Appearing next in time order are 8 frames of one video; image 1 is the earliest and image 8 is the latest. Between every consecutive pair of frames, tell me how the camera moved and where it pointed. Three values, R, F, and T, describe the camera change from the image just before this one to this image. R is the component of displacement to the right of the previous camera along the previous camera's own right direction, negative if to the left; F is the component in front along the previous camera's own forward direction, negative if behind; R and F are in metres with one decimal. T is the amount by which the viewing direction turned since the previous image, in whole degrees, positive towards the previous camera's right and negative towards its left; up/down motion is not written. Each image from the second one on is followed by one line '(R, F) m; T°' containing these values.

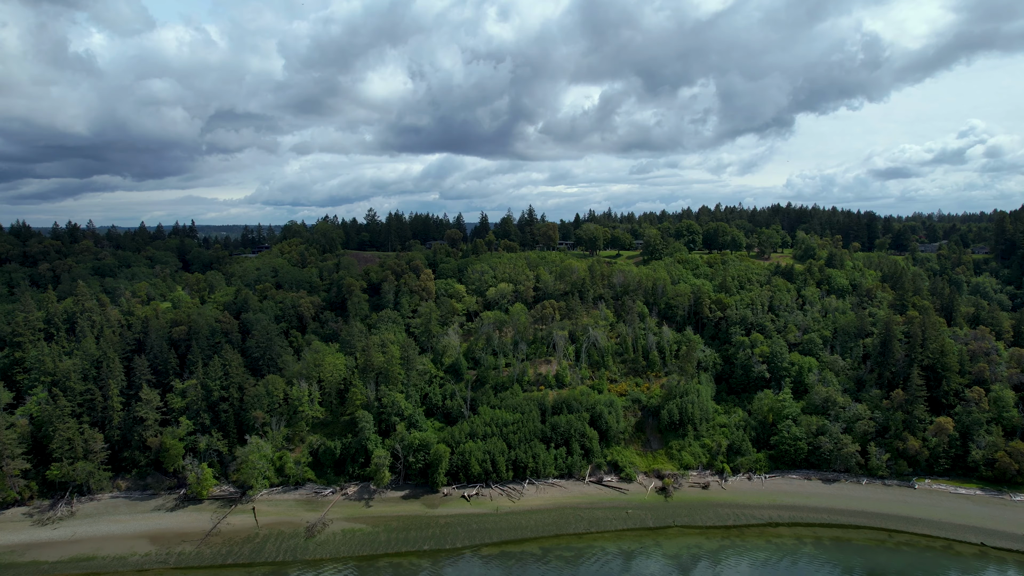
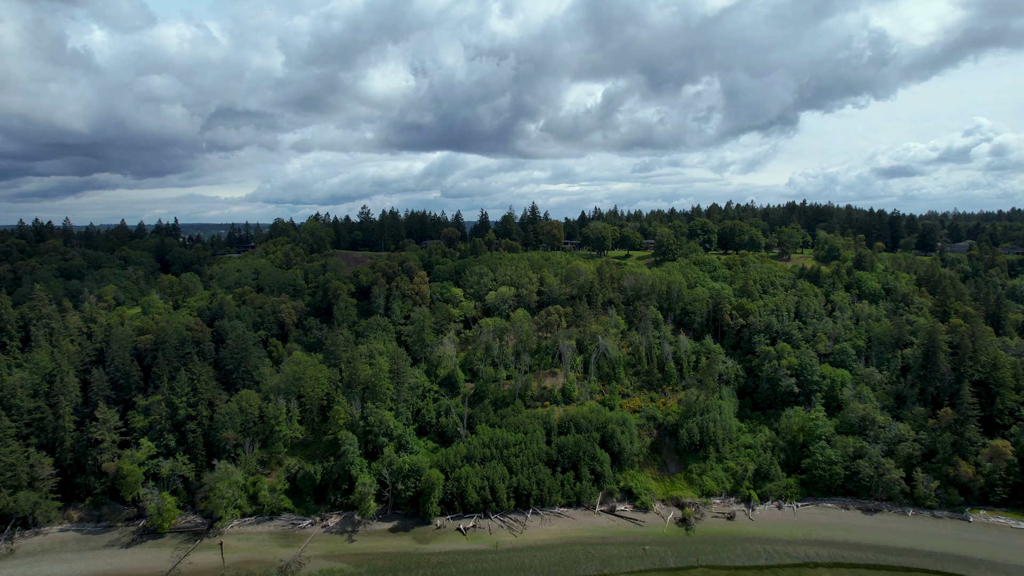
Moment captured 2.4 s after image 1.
(0.0, +6.7) m; 0°
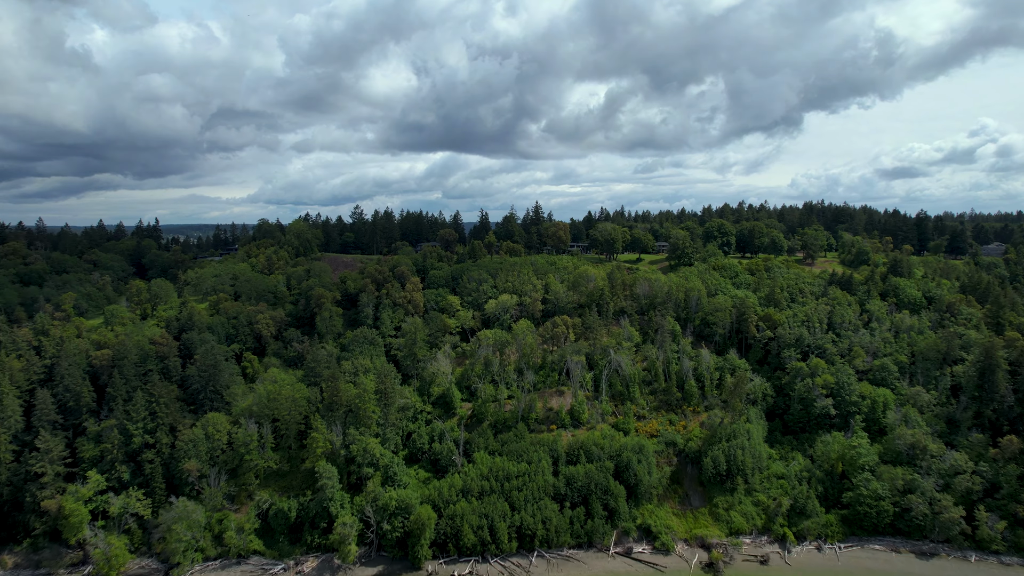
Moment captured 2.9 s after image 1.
(0.0, +6.9) m; 0°
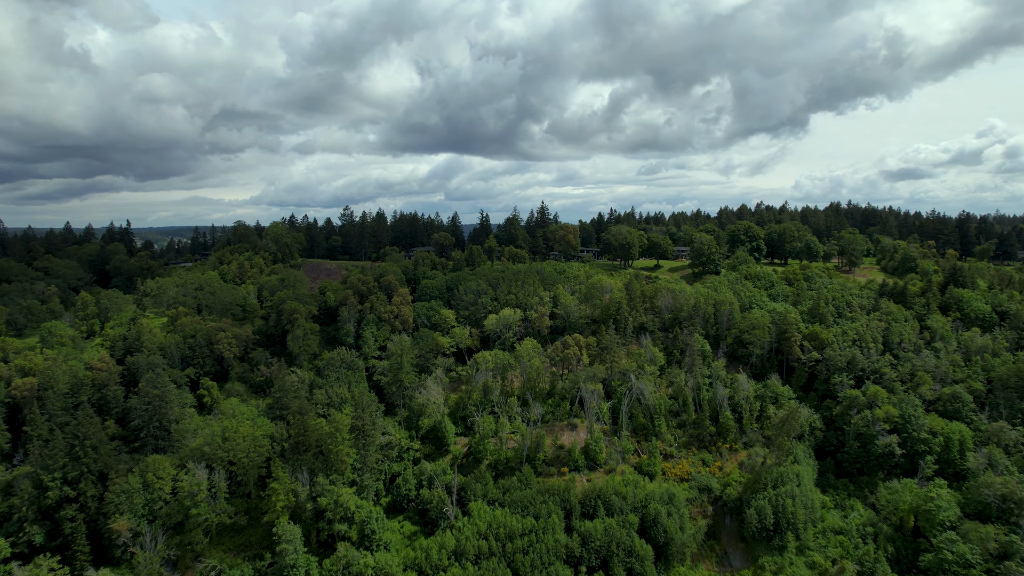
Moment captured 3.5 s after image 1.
(0.0, +9.0) m; 0°
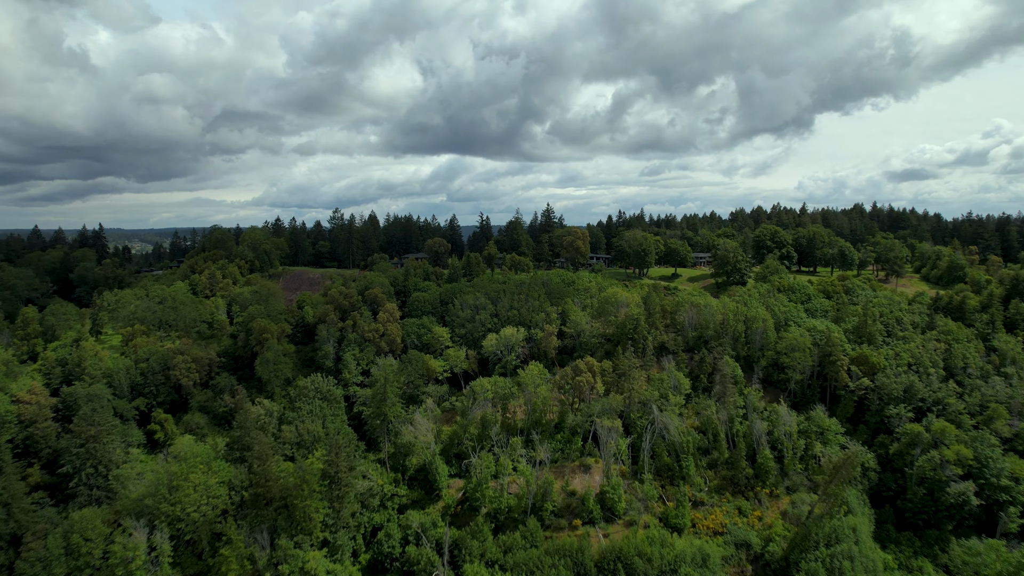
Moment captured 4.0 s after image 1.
(0.0, +7.3) m; 0°
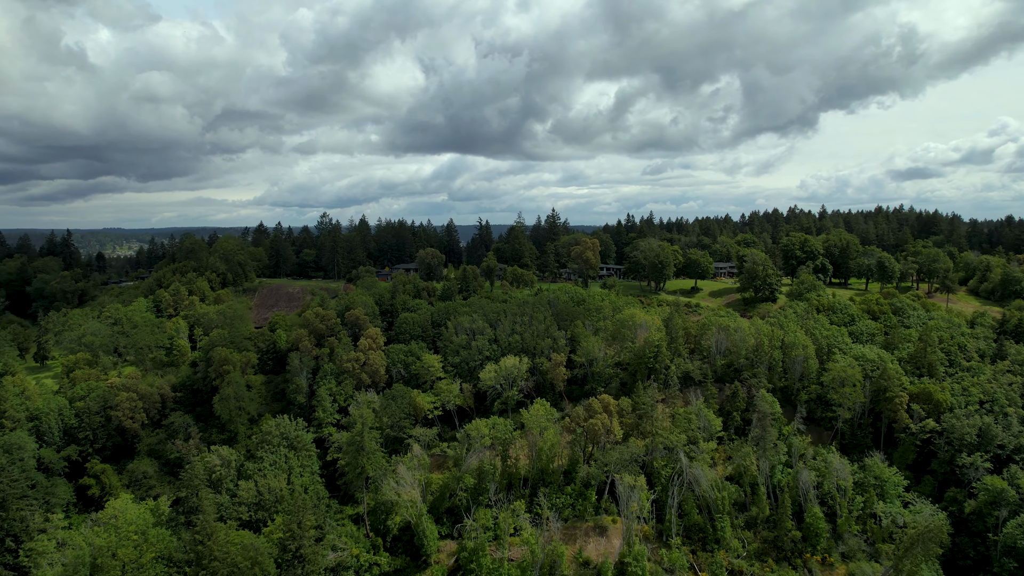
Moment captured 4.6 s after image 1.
(0.0, +7.0) m; 0°
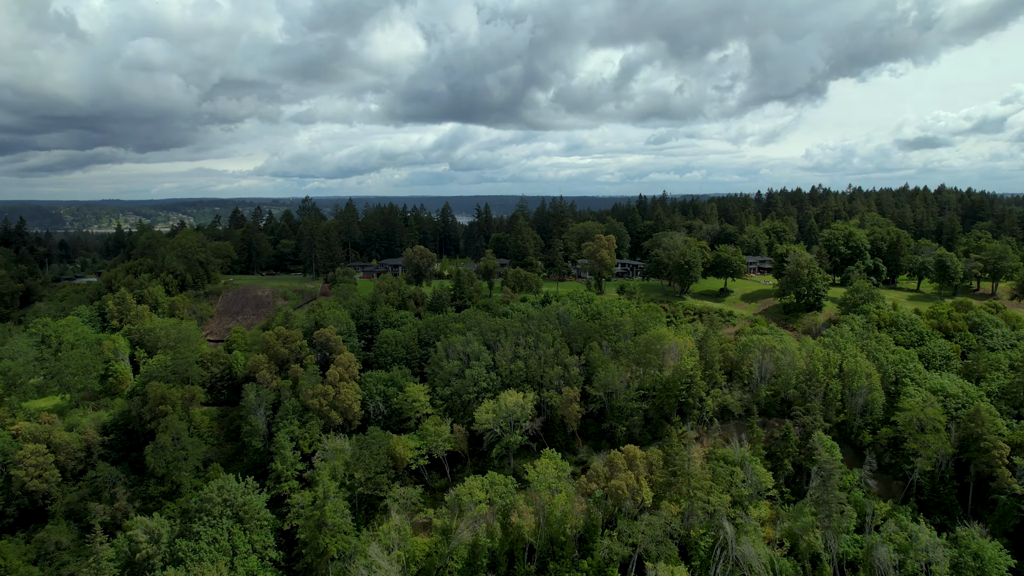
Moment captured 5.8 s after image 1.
(0.0, +8.2) m; 0°
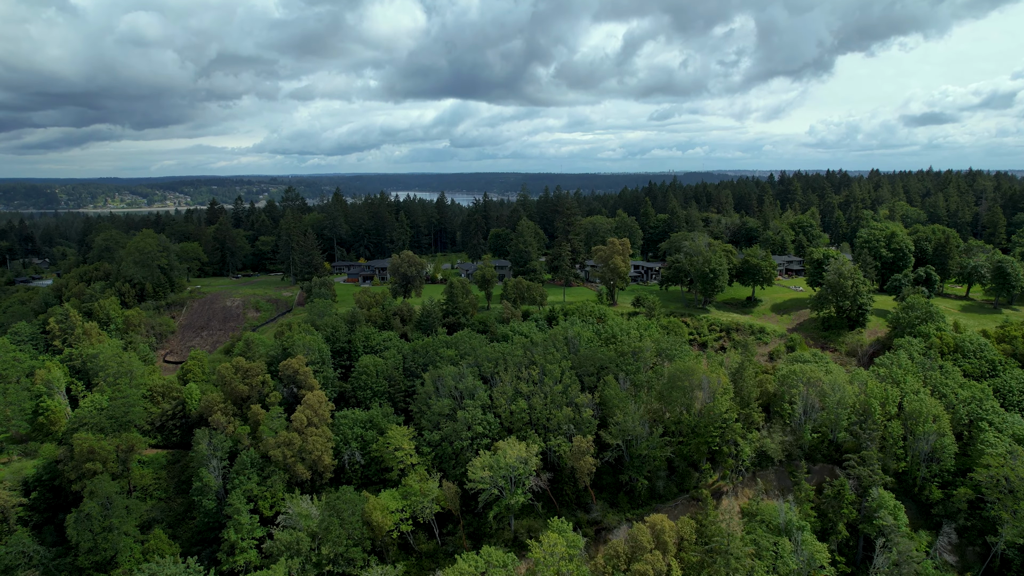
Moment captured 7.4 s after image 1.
(0.0, +6.1) m; 0°
